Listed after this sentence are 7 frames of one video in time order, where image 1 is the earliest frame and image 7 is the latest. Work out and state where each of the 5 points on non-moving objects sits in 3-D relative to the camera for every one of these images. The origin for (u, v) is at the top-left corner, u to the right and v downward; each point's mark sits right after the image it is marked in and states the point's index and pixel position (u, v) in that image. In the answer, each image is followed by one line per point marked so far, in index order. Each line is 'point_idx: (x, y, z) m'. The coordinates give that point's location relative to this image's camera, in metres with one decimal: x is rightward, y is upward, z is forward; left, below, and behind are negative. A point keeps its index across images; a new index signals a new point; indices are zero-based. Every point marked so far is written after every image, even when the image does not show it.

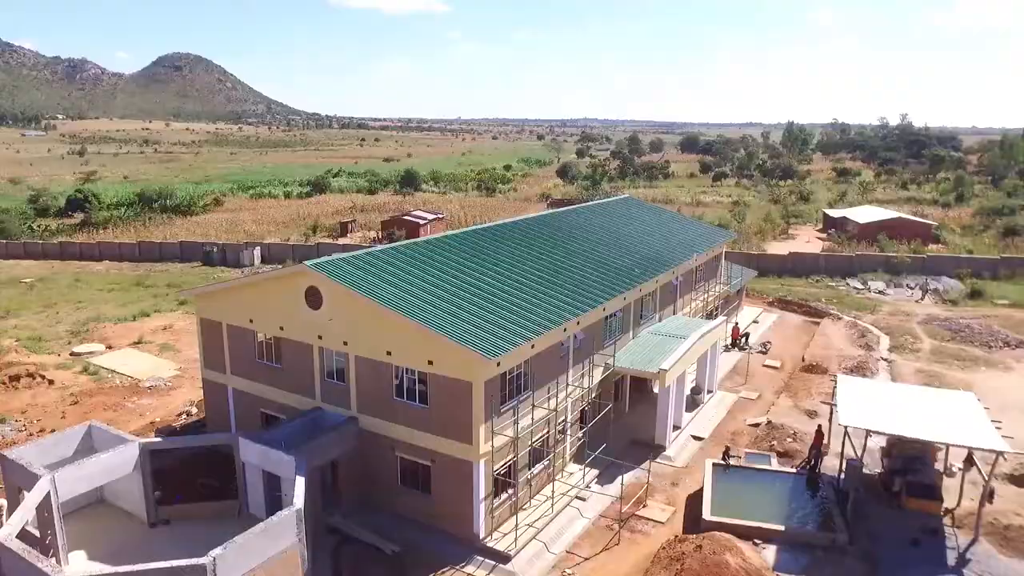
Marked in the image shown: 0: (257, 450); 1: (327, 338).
0: (-5.4, -3.5, +16.3) m
1: (-4.2, -1.1, +17.6) m
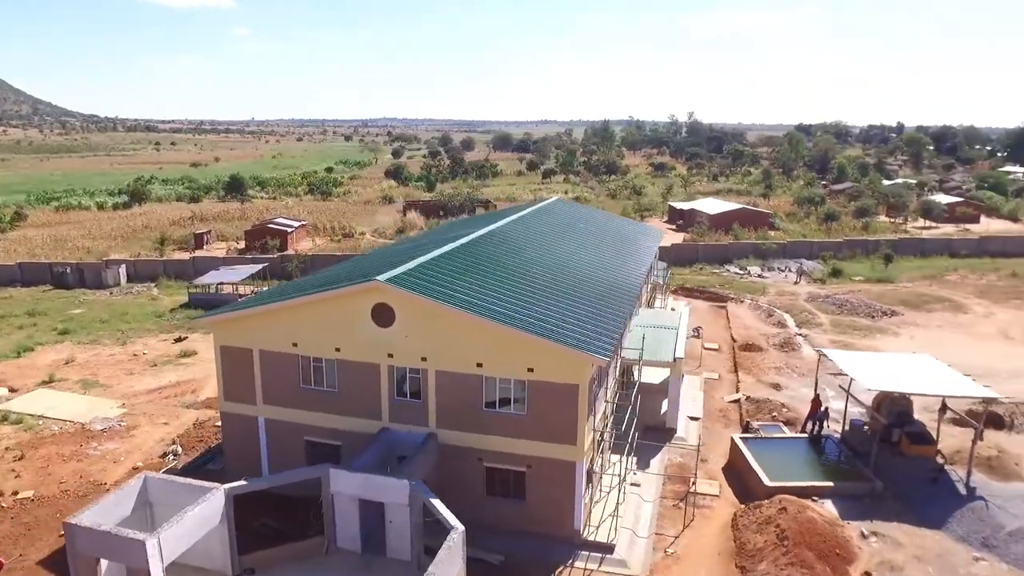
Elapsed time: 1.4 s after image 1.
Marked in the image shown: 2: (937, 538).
0: (-3.1, -3.9, +15.7) m
1: (-2.5, -1.5, +17.3) m
2: (+9.2, -5.4, +16.6) m
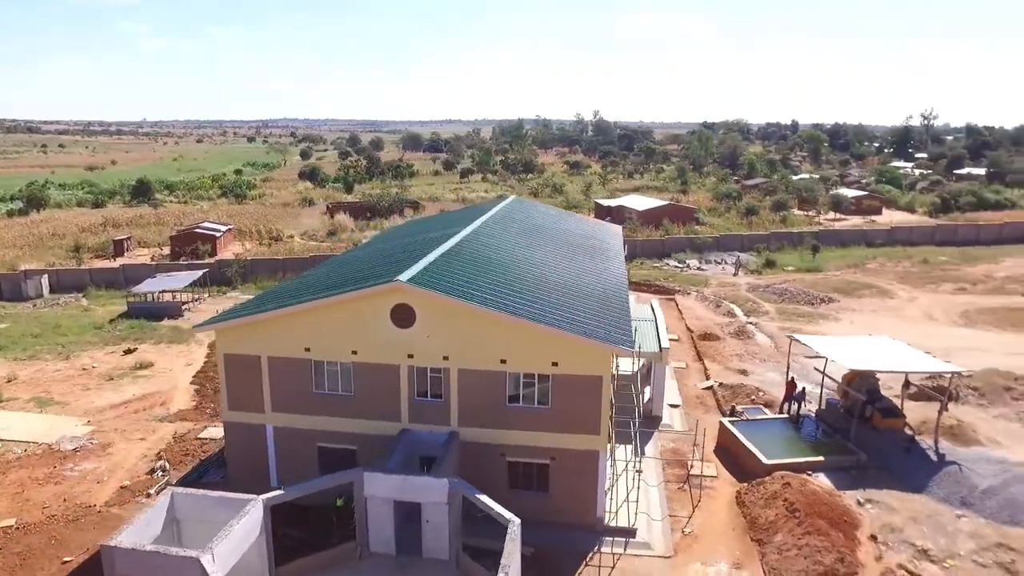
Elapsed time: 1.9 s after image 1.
0: (-2.4, -3.9, +15.7) m
1: (-2.0, -1.5, +17.3) m
2: (+9.7, -5.0, +18.2) m
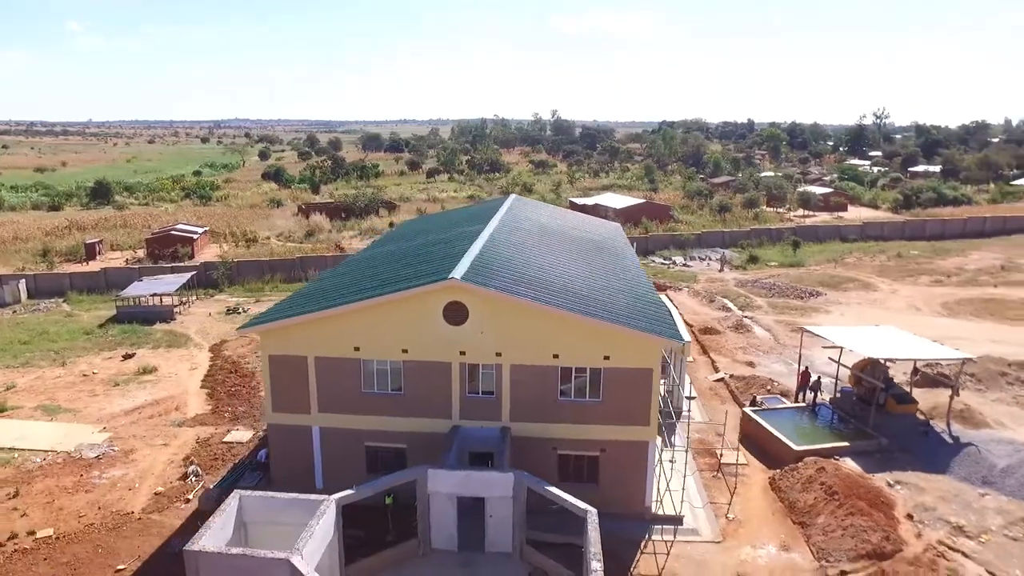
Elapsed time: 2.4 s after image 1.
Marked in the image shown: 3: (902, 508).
0: (-1.1, -3.9, +15.9) m
1: (-0.9, -1.5, +17.5) m
2: (+10.8, -4.8, +19.2) m
3: (+9.2, -5.1, +18.1) m
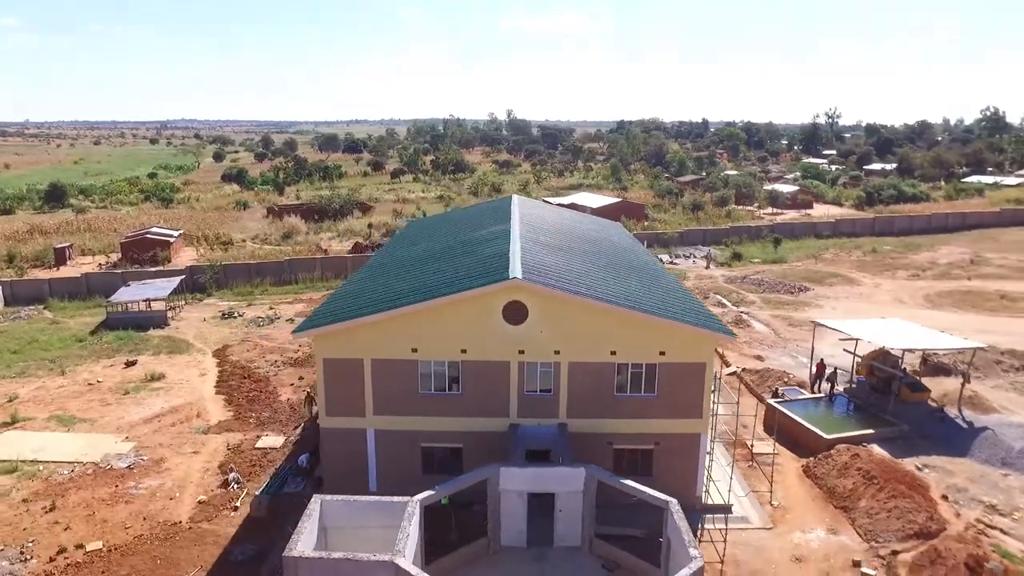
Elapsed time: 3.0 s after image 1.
0: (+0.4, -3.9, +16.1) m
1: (+0.5, -1.5, +17.7) m
2: (+12.1, -4.6, +20.3) m
3: (+10.5, -5.0, +19.1) m
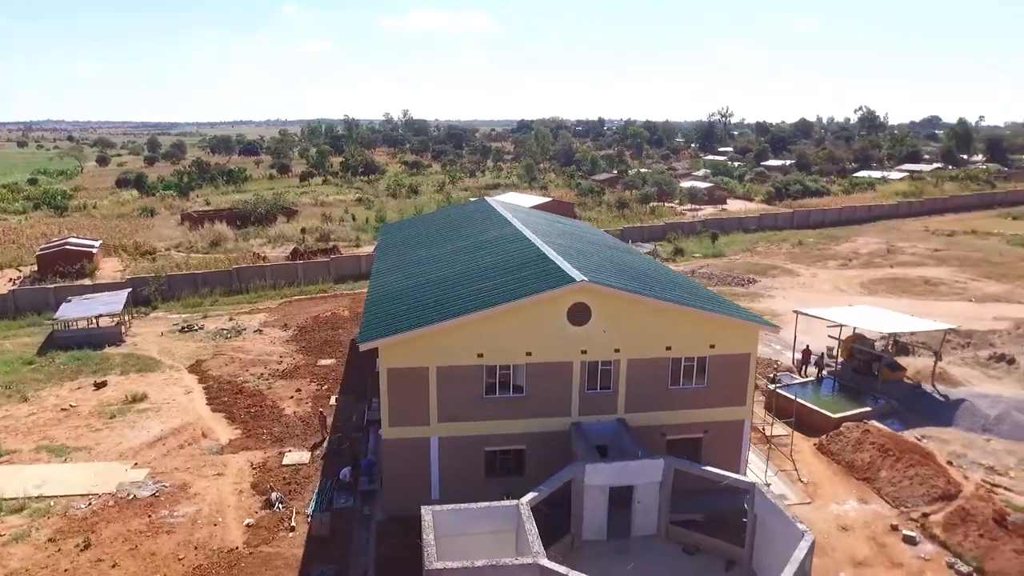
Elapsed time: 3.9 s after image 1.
0: (+2.2, -3.9, +16.6) m
1: (+1.9, -1.5, +18.2) m
2: (+13.1, -4.2, +22.6) m
3: (+11.7, -4.6, +21.2) m
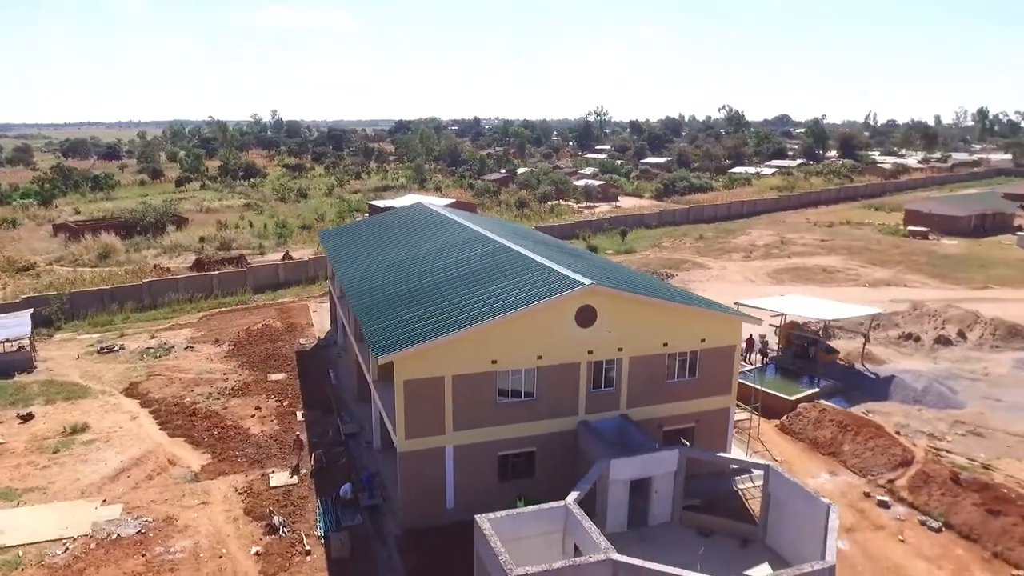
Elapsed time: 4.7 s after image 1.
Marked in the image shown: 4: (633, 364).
0: (+2.8, -3.9, +17.2) m
1: (+2.1, -1.5, +18.7) m
2: (+12.5, -3.8, +25.1) m
3: (+11.4, -4.3, +23.4) m
4: (+3.0, -1.9, +19.2) m
